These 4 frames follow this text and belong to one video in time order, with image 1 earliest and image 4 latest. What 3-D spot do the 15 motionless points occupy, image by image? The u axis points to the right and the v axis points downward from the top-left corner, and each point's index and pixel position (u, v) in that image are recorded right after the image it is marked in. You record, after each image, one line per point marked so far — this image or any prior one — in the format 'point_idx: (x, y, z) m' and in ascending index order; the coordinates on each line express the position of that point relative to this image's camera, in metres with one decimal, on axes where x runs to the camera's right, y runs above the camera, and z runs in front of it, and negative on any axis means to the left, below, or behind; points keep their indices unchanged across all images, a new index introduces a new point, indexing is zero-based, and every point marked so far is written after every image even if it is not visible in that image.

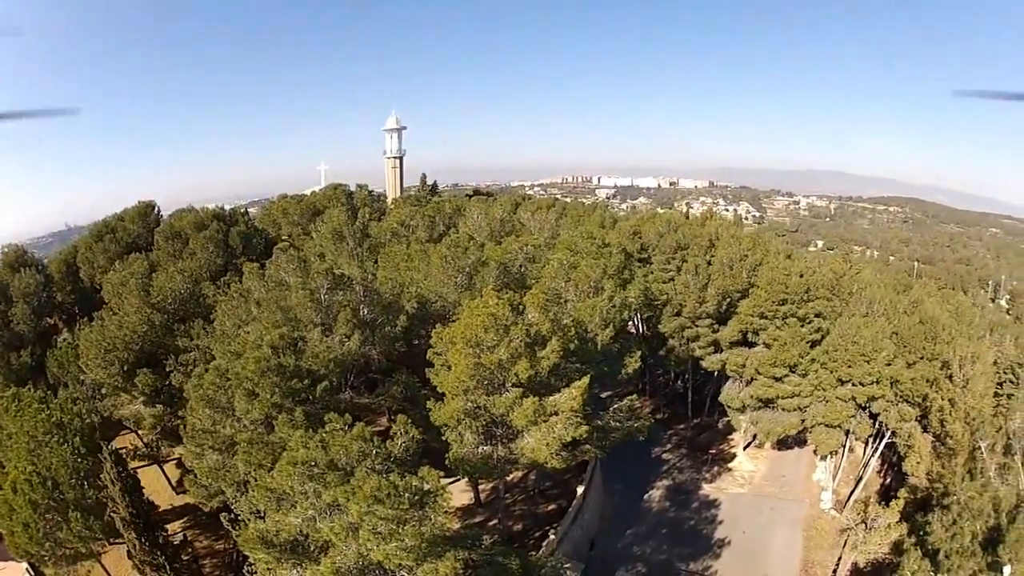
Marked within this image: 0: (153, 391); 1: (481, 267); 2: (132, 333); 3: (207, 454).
0: (-11.9, -3.5, +19.2) m
1: (-0.9, +0.7, +19.9) m
2: (-12.5, -1.6, +19.1) m
3: (-7.5, -4.2, +14.5) m
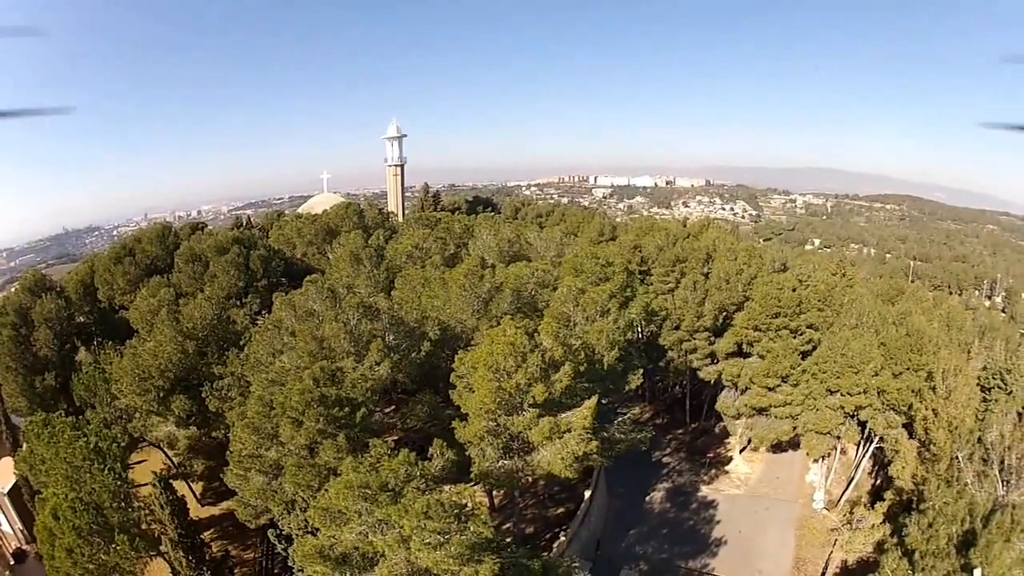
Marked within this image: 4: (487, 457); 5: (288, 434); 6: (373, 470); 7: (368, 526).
0: (-11.4, -4.4, +20.8) m
1: (-0.6, -0.1, +21.5) m
2: (-12.1, -2.6, +20.7) m
3: (-7.0, -5.1, +16.1) m
4: (-0.7, -4.6, +16.4) m
5: (-5.7, -3.7, +15.1) m
6: (-3.1, -4.0, +13.1) m
7: (-3.1, -5.0, +12.6) m
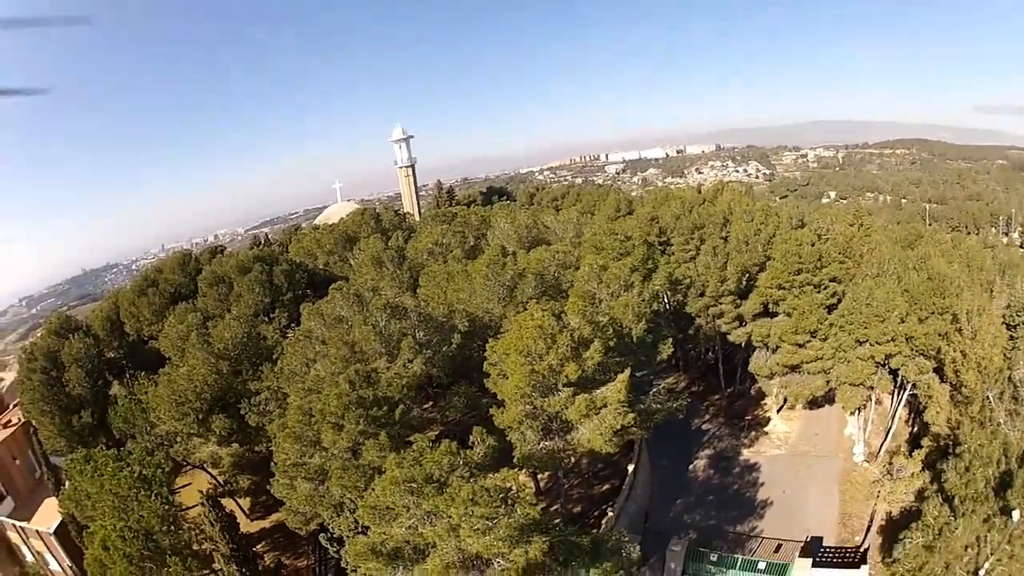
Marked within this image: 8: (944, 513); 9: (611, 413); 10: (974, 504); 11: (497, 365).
0: (-10.1, -5.1, +21.6) m
1: (+0.2, +0.3, +21.8) m
2: (-11.0, -3.3, +21.5) m
3: (-5.9, -5.4, +16.7) m
4: (+0.4, -4.3, +16.8) m
5: (-4.7, -3.9, +15.7) m
6: (-2.2, -4.0, +13.6) m
7: (-2.1, -5.1, +13.1) m
8: (+10.8, -5.5, +14.8) m
9: (+2.7, -3.5, +16.7) m
10: (+10.8, -5.2, +14.1) m
11: (-0.5, -2.3, +18.0) m
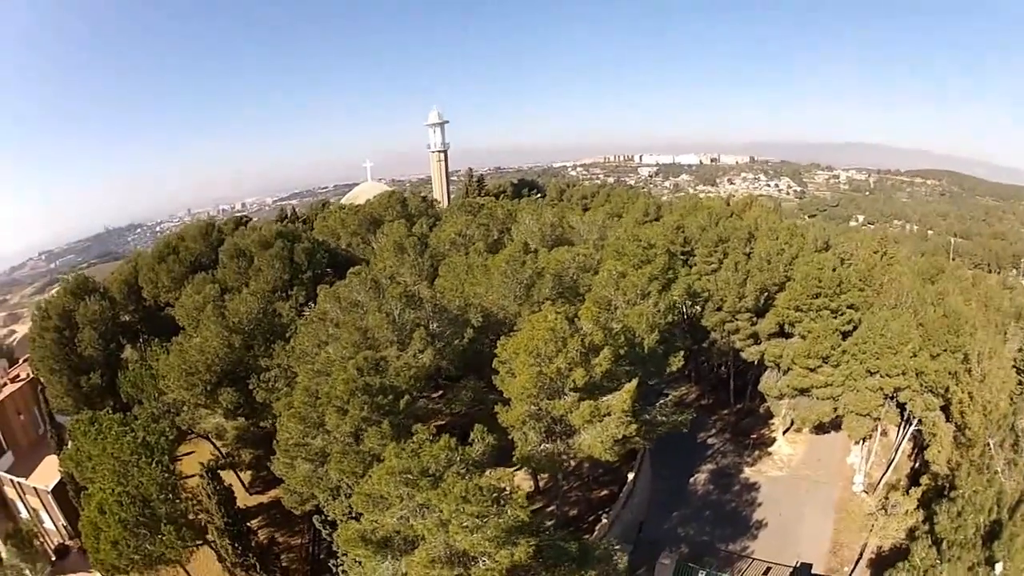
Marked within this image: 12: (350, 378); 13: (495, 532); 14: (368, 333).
0: (-10.0, -4.2, +22.3) m
1: (+0.8, +0.3, +22.1) m
2: (-10.7, -2.4, +22.2) m
3: (-5.9, -4.9, +17.3) m
4: (+0.4, -4.4, +17.1) m
5: (-4.7, -3.6, +16.2) m
6: (-2.3, -3.9, +14.0) m
7: (-2.3, -4.9, +13.6) m
8: (+10.5, -6.5, +14.8) m
9: (+2.8, -3.8, +17.0) m
10: (+10.6, -6.2, +14.1) m
11: (-0.3, -2.3, +18.3) m
12: (-4.4, -2.4, +16.4) m
13: (-0.3, -5.1, +12.8) m
14: (-4.5, -1.4, +18.7) m
